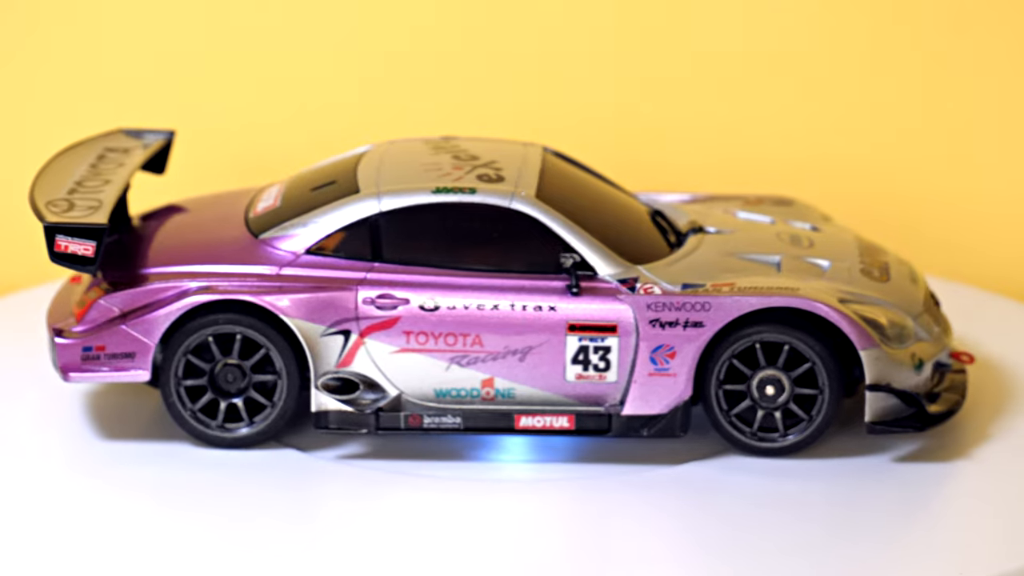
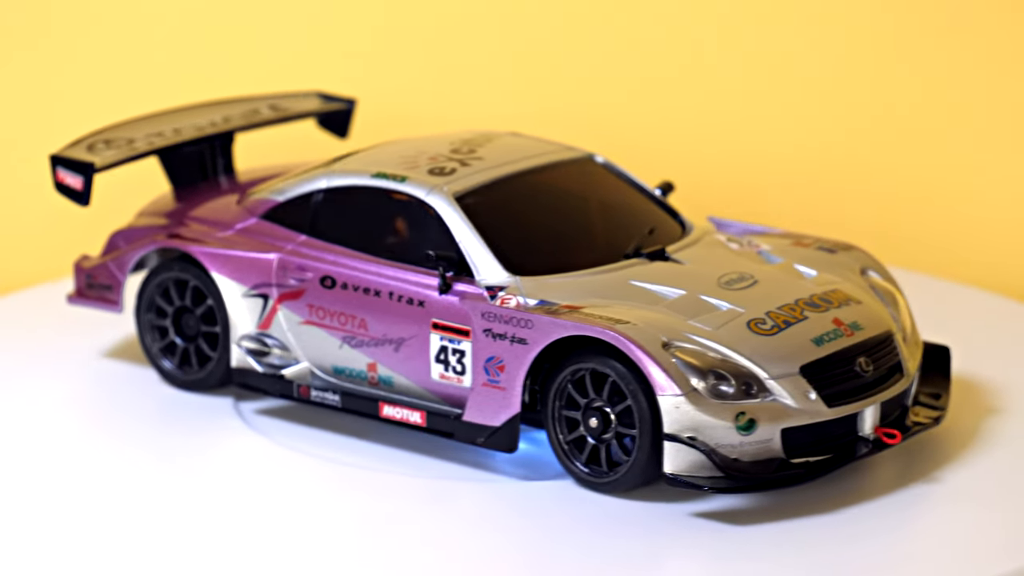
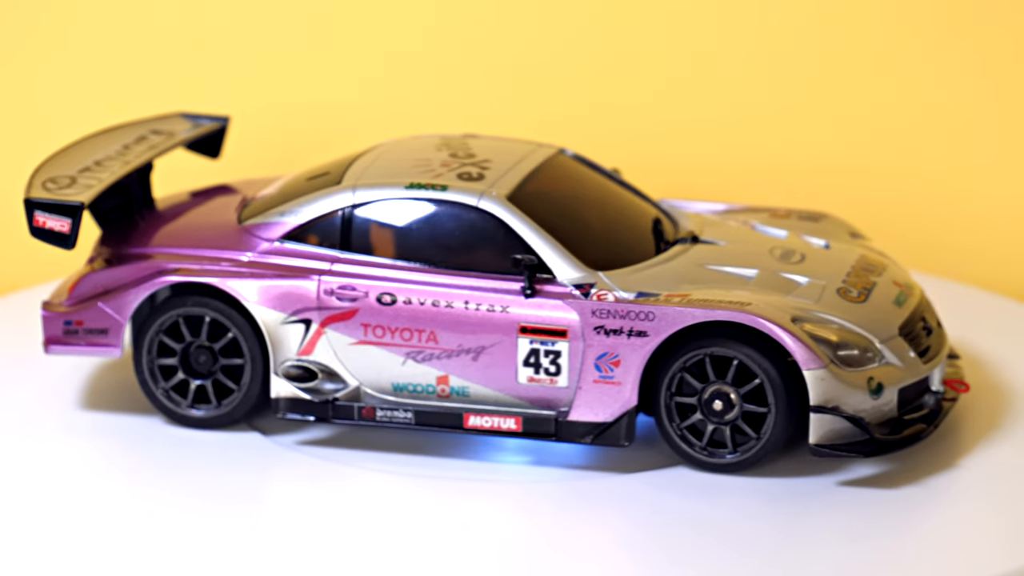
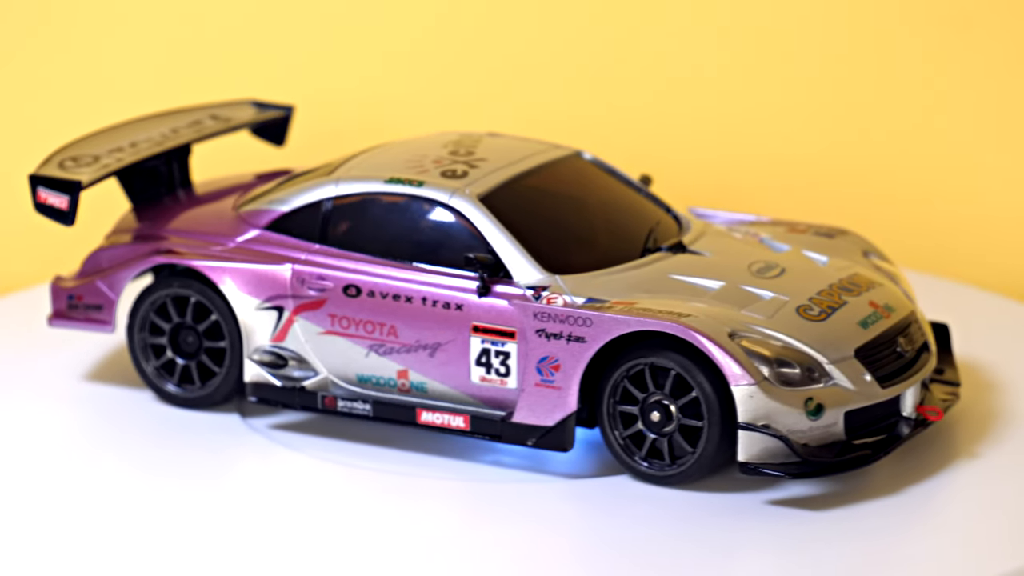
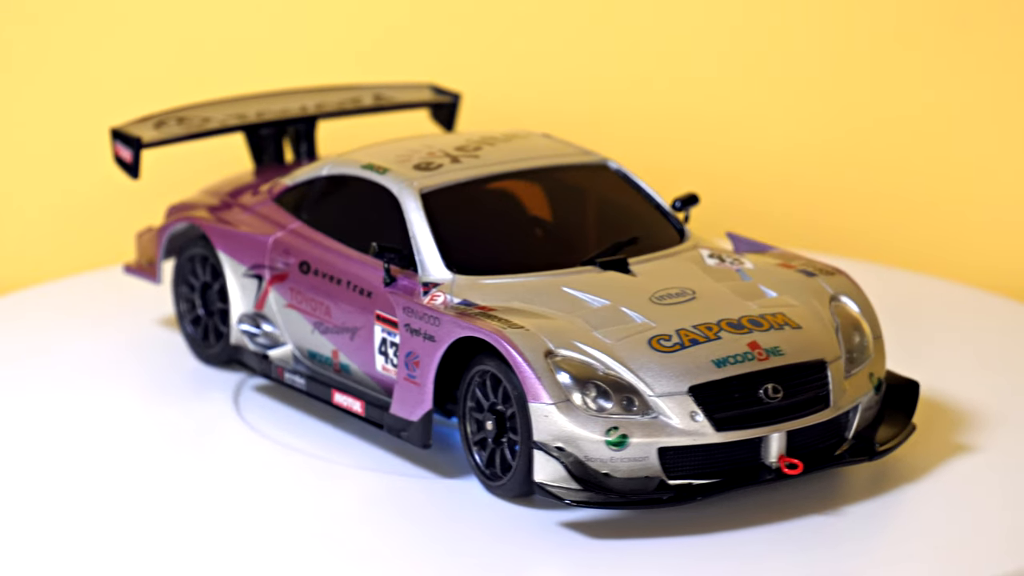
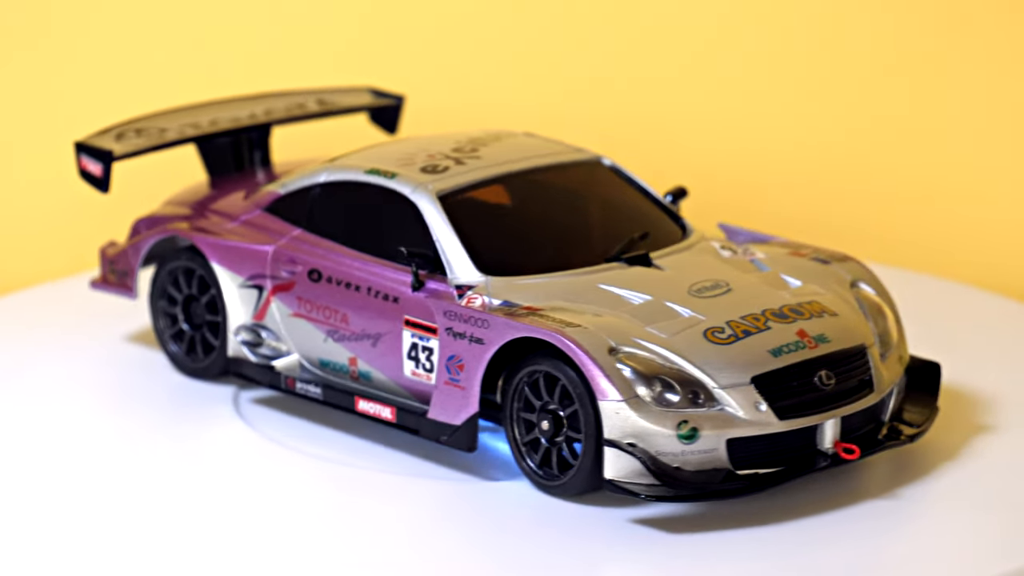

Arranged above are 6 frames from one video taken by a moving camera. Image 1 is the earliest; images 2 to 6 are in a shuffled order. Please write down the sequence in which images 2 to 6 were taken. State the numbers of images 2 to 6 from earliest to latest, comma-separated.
3, 4, 2, 6, 5
